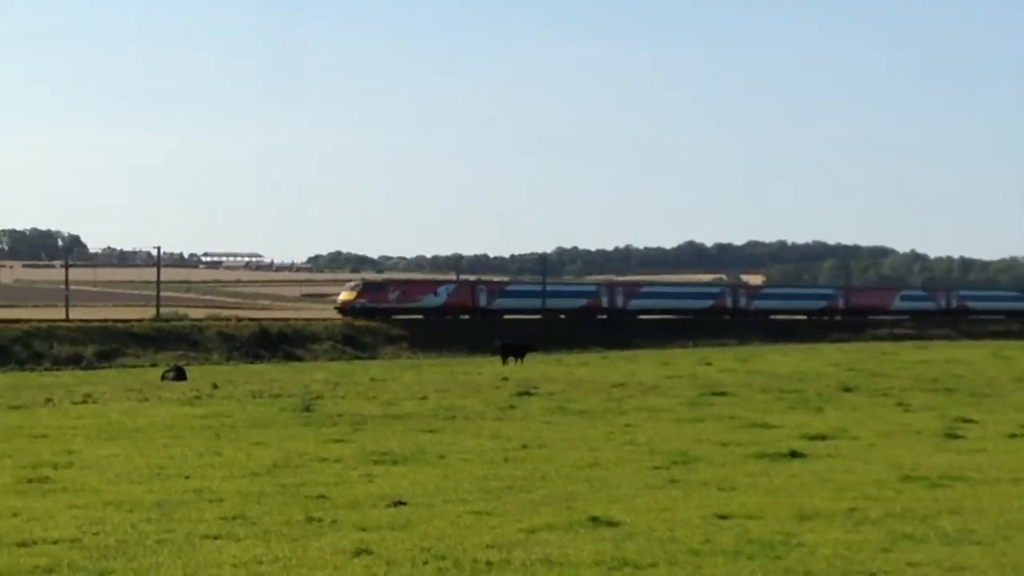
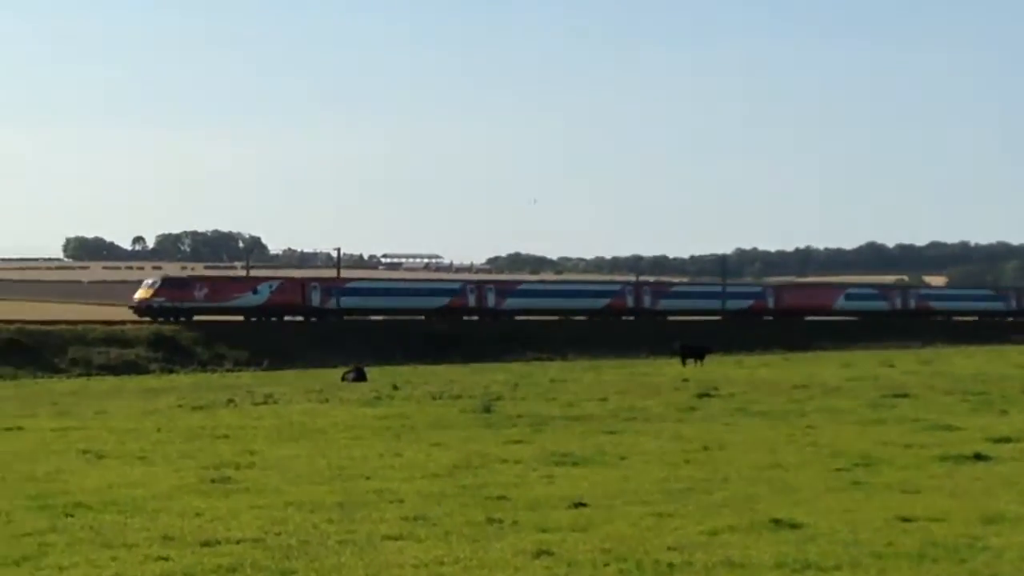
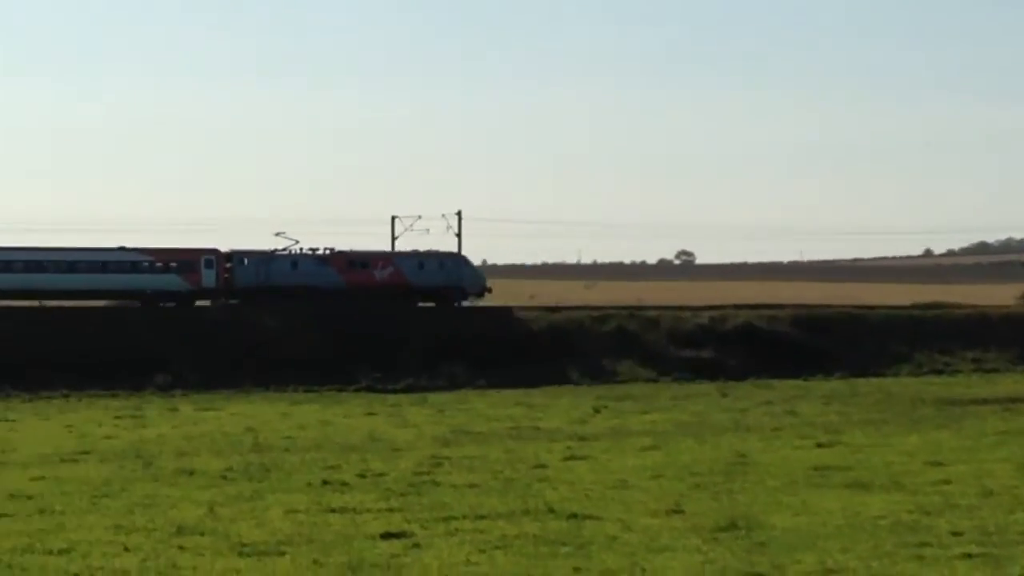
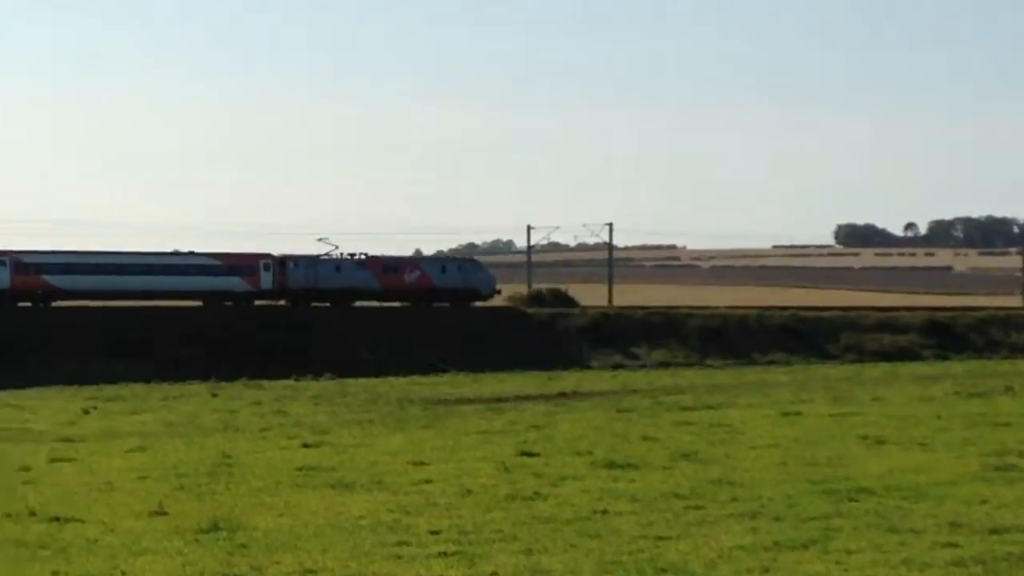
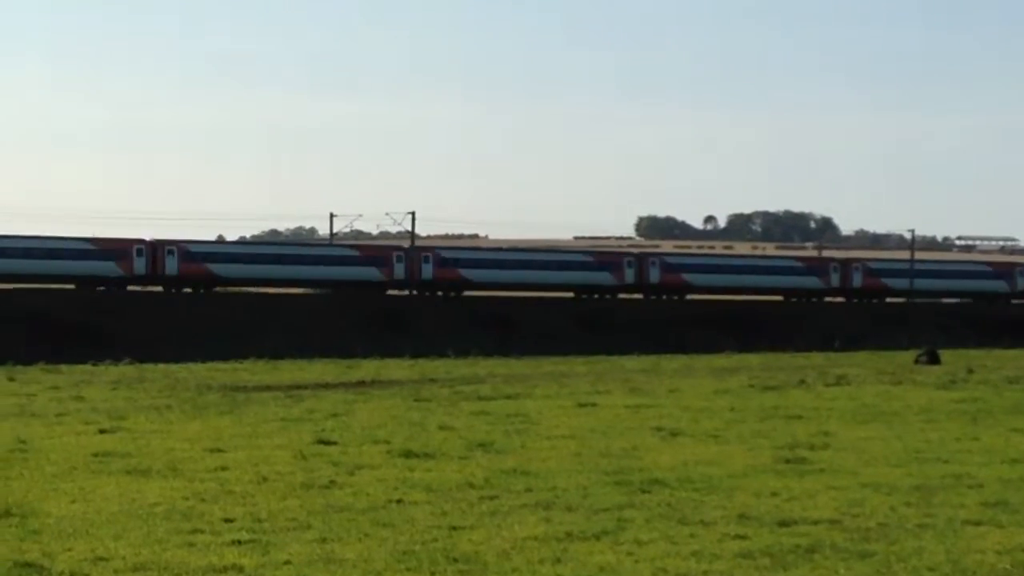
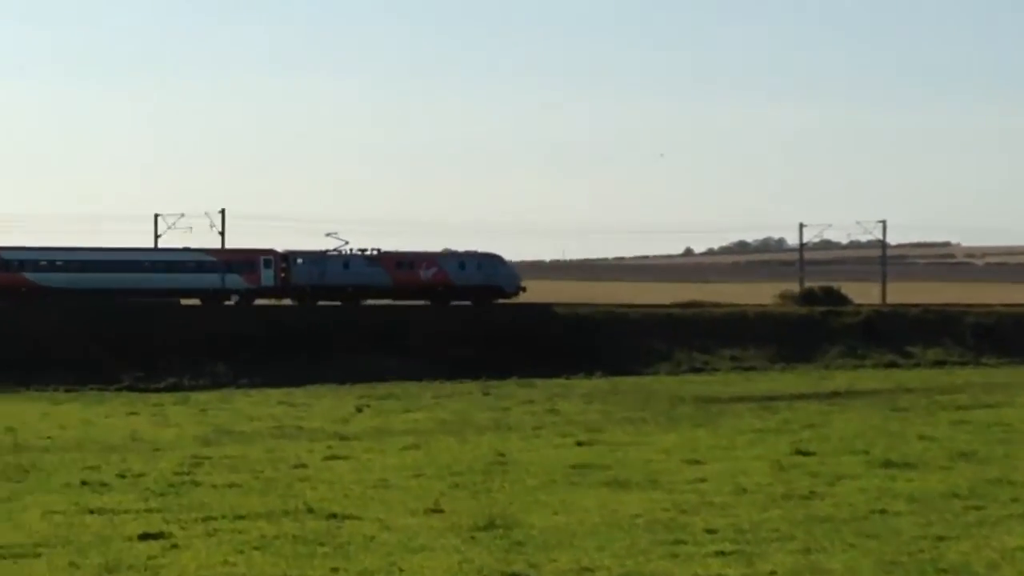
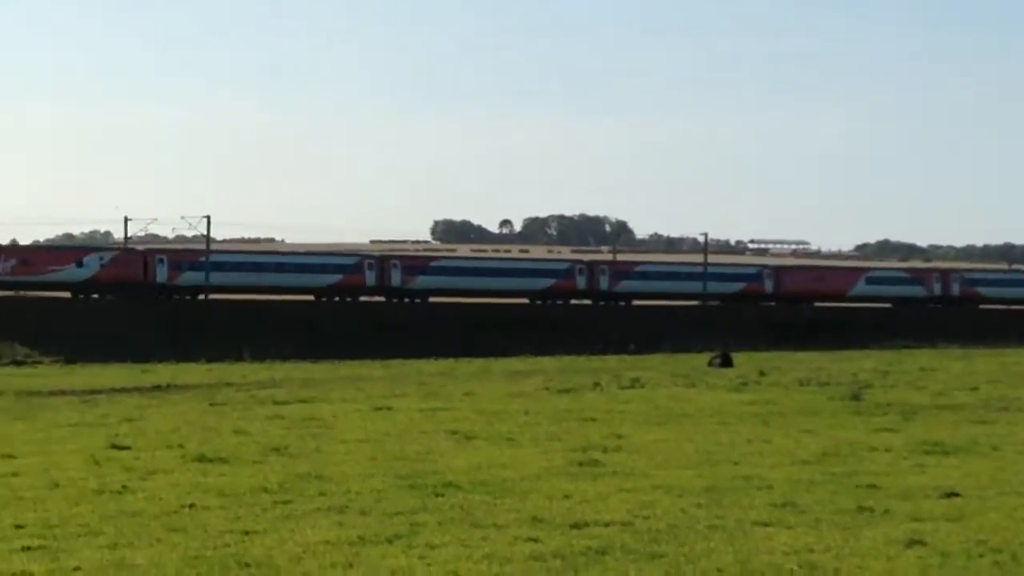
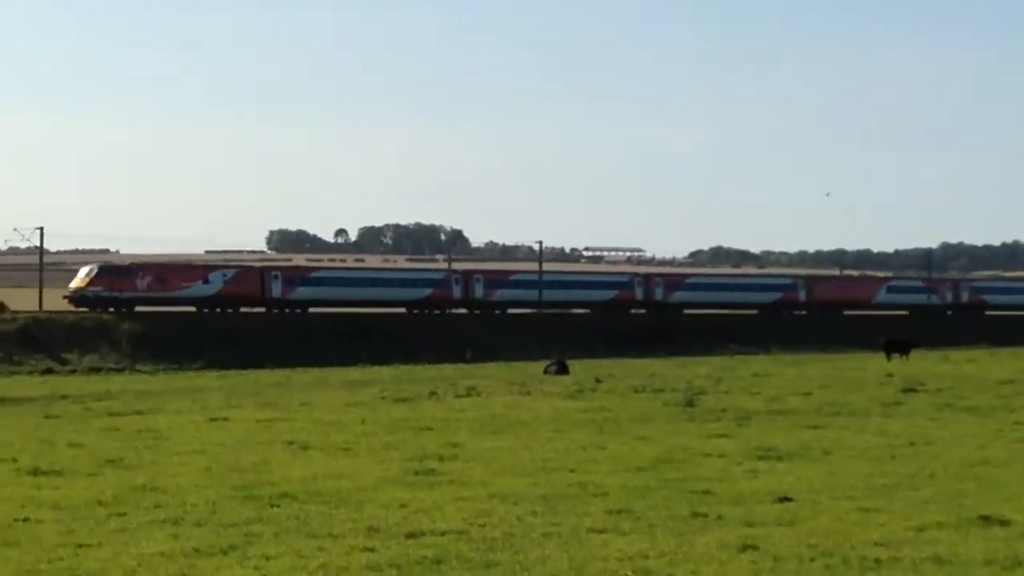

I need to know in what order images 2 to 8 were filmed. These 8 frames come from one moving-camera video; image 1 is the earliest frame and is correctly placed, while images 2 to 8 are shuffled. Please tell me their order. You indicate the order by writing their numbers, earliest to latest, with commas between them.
2, 8, 7, 5, 4, 6, 3
